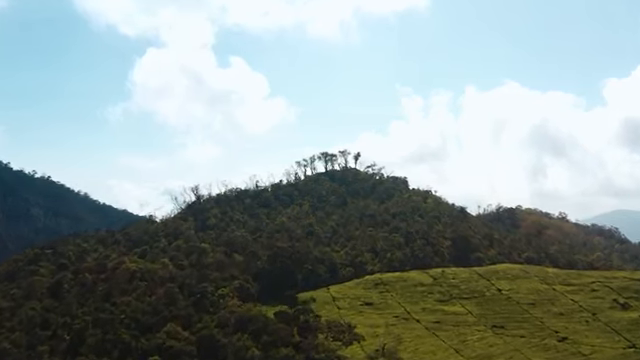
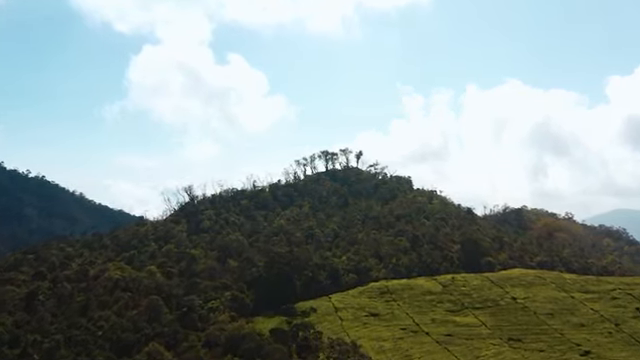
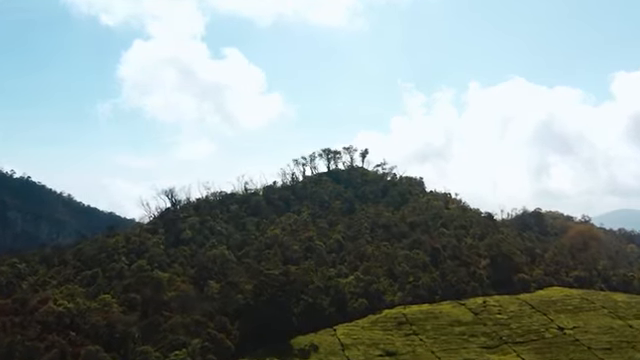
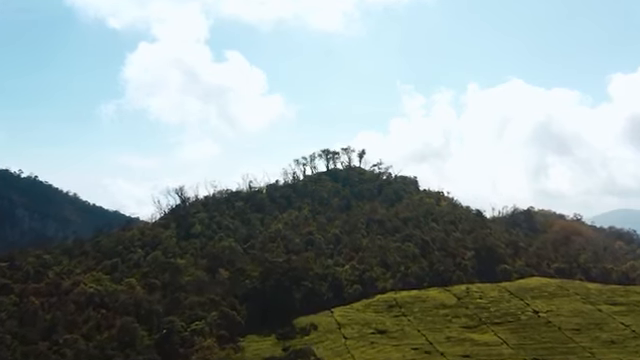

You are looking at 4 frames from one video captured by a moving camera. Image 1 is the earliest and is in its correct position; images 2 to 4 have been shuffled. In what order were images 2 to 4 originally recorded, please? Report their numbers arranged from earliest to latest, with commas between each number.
2, 4, 3
